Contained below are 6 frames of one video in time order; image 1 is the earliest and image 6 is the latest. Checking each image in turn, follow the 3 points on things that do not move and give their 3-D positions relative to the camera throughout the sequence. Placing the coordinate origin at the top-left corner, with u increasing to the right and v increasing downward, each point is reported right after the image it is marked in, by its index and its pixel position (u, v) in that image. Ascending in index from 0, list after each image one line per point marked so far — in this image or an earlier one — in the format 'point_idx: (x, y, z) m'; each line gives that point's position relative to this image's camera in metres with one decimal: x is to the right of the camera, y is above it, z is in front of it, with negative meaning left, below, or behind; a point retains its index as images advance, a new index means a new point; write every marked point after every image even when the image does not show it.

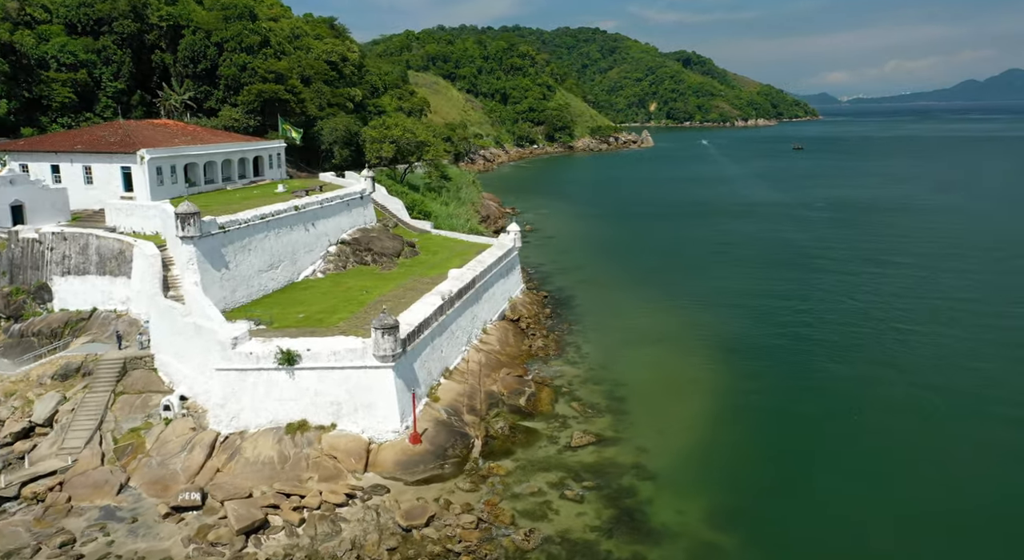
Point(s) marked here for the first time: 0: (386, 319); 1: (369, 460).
0: (-3.5, -1.1, +19.8) m
1: (-3.8, -4.8, +19.2) m
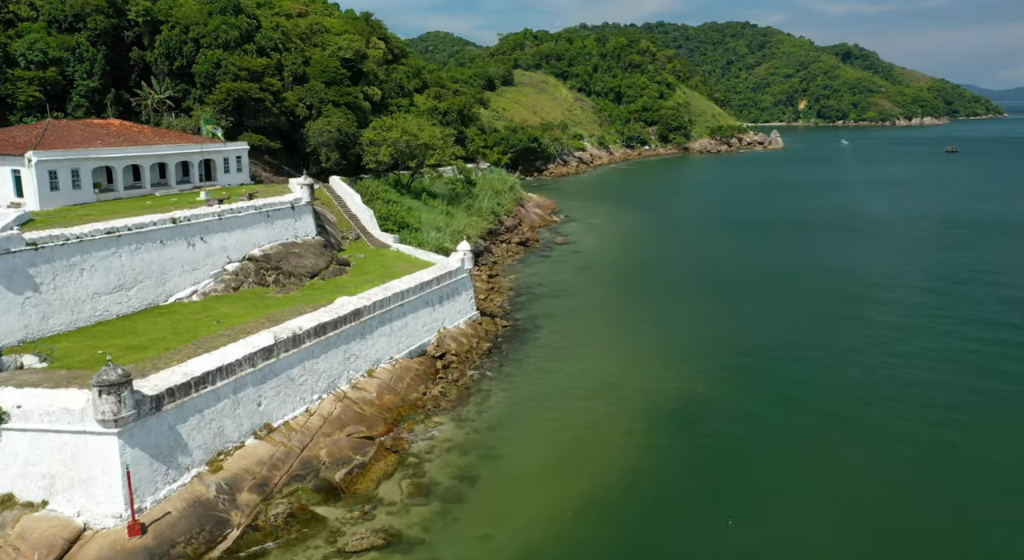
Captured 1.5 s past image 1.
0: (-8.8, -2.0, +15.6) m
1: (-9.4, -5.7, +15.2) m
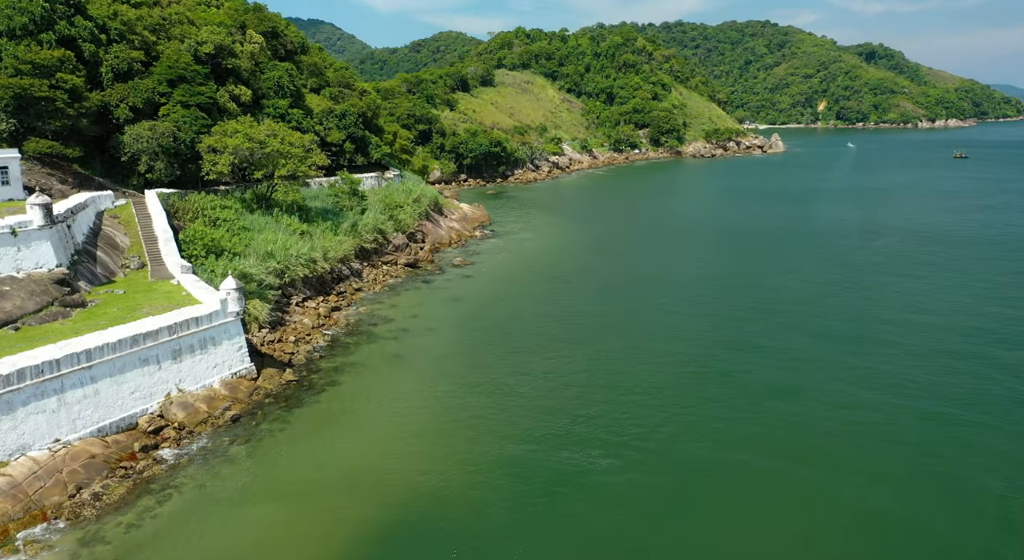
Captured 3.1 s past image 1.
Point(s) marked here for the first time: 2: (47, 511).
0: (-17.1, -3.5, +9.3) m
1: (-17.7, -7.2, +8.9) m
2: (-11.3, -5.6, +17.4) m
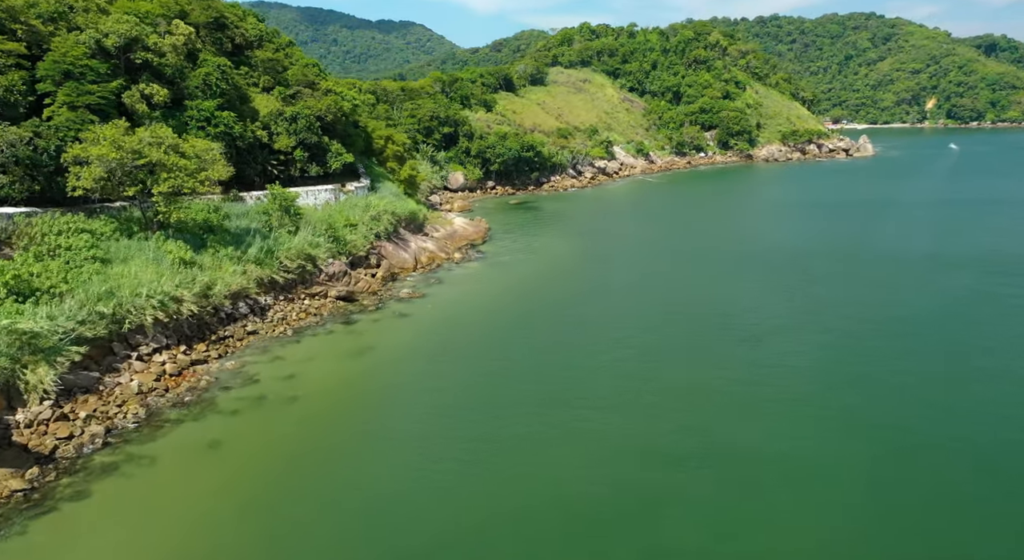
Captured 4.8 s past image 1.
0: (-24.1, -5.1, +3.0) m
1: (-24.8, -8.8, +2.6) m
2: (-17.3, -7.3, +10.3) m
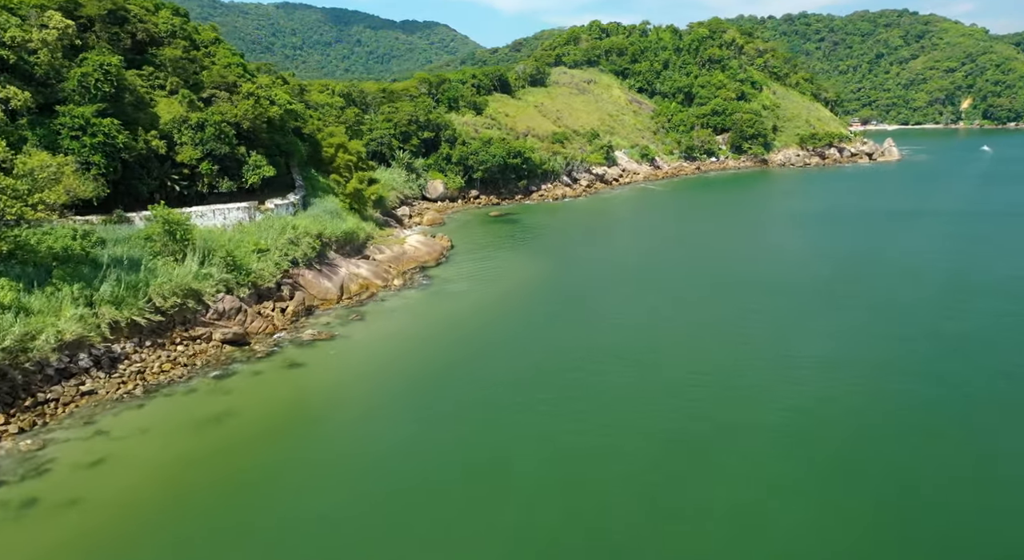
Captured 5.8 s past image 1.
0: (-29.0, -6.8, -2.7) m
1: (-29.8, -10.5, -3.1) m
2: (-22.0, -9.1, +4.3) m
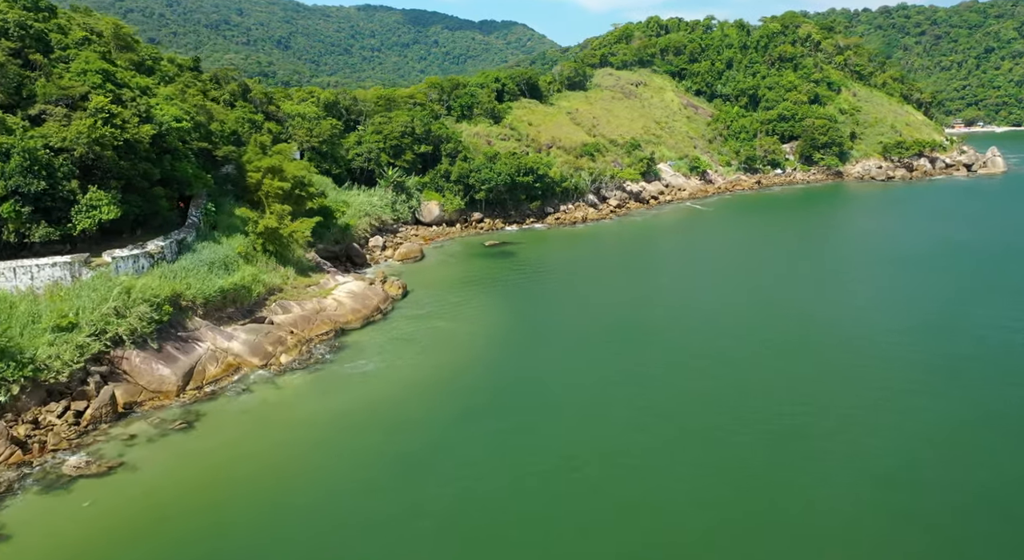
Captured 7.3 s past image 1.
0: (-37.7, -9.8, -11.1) m
1: (-38.6, -13.5, -11.3) m
2: (-30.0, -12.2, -4.8) m
